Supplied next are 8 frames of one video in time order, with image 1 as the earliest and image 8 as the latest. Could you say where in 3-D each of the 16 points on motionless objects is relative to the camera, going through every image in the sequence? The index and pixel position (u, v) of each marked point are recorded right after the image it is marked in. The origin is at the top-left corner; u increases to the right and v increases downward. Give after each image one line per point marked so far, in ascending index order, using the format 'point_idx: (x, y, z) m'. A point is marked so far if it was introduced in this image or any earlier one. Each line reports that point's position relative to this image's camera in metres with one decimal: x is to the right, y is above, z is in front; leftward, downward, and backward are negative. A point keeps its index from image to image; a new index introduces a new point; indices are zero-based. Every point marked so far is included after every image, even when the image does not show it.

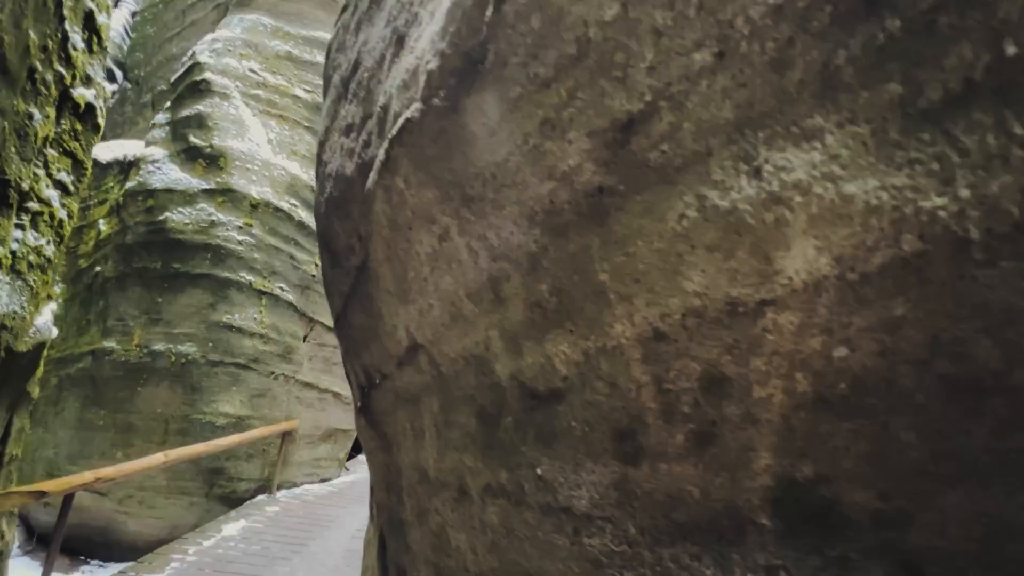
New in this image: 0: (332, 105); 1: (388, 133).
0: (-0.7, +0.7, +1.9) m
1: (-0.3, +0.4, +1.2) m
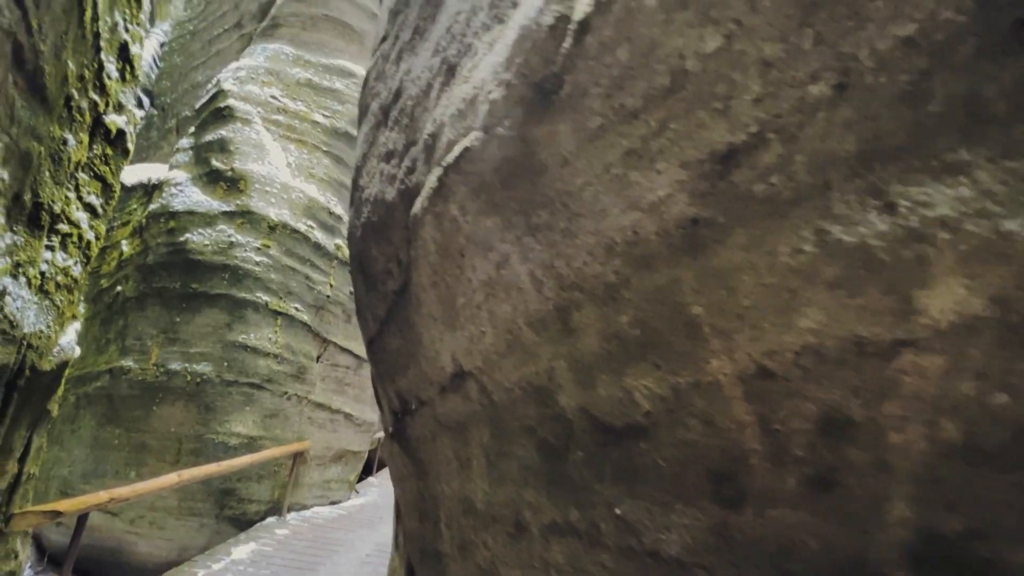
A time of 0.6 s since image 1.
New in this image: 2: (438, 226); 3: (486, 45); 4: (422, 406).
0: (-0.6, +0.6, +1.9) m
1: (-0.2, +0.3, +1.2) m
2: (-0.2, +0.2, +1.2) m
3: (-0.1, +0.5, +1.0) m
4: (-0.3, -0.4, +1.6) m
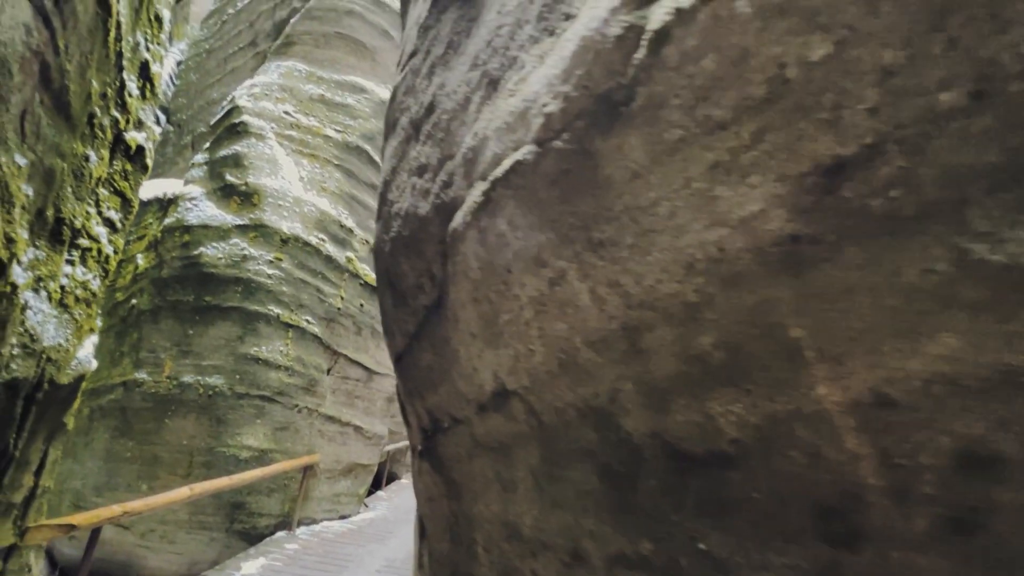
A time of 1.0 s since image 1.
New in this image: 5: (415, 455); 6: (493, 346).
0: (-0.5, +0.6, +1.9) m
1: (-0.1, +0.3, +1.1) m
2: (-0.1, +0.1, +1.1) m
3: (+0.1, +0.5, +1.0) m
4: (-0.2, -0.4, +1.5) m
5: (-0.4, -0.7, +2.0) m
6: (0.0, -0.2, +1.2) m
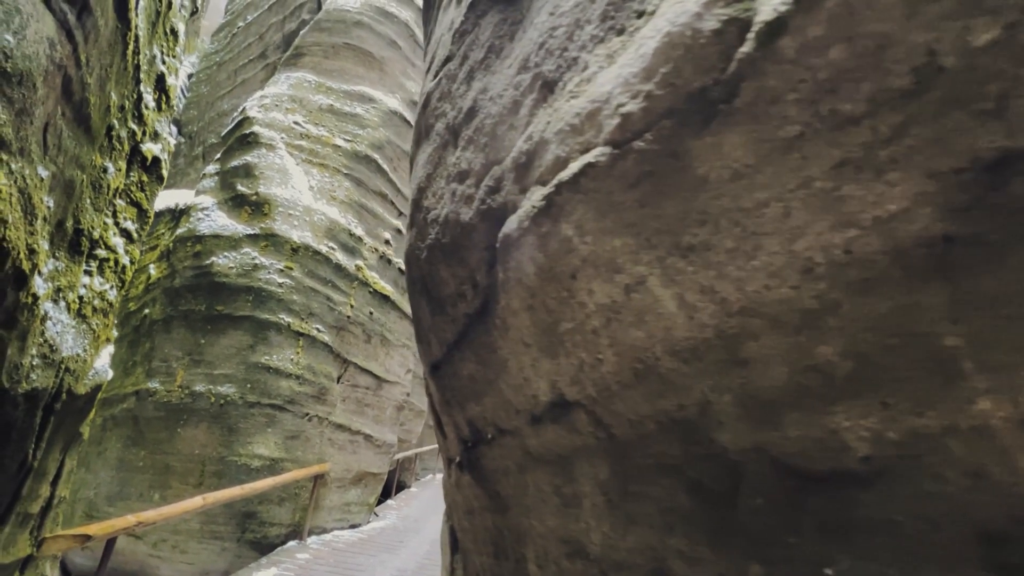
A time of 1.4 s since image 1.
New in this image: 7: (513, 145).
0: (-0.3, +0.6, +1.9) m
1: (+0.1, +0.3, +1.1) m
2: (+0.1, +0.1, +1.1) m
3: (+0.2, +0.5, +1.0) m
4: (0.0, -0.5, +1.5) m
5: (-0.3, -0.8, +2.0) m
6: (+0.1, -0.2, +1.2) m
7: (0.0, +0.4, +1.3) m
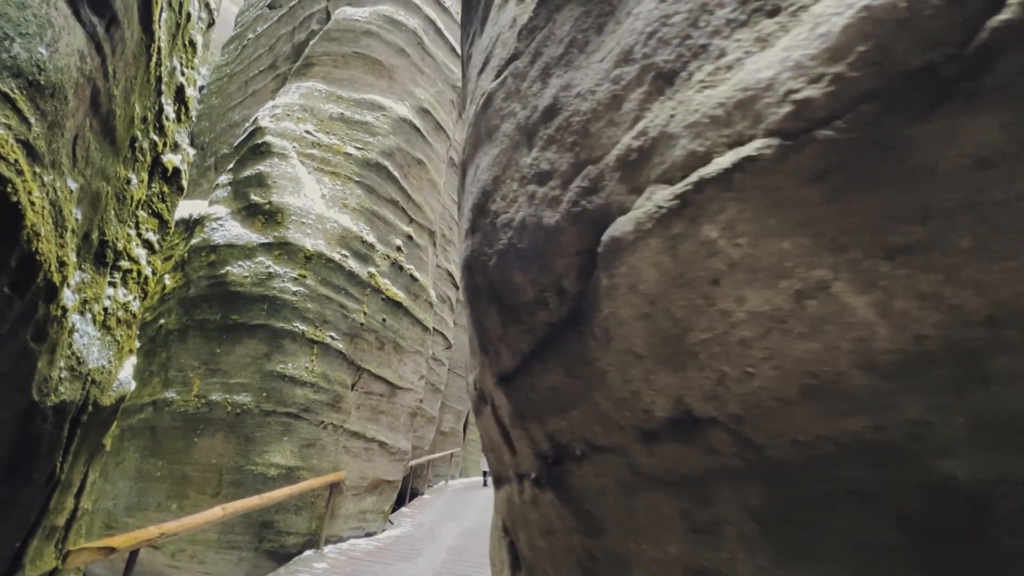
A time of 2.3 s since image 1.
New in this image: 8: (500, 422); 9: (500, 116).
0: (0.0, +0.5, +1.8) m
1: (+0.3, +0.2, +1.0) m
2: (+0.3, +0.1, +1.0) m
3: (+0.5, +0.5, +0.9) m
4: (+0.3, -0.5, +1.4) m
5: (0.0, -0.8, +1.9) m
6: (+0.4, -0.2, +1.1) m
7: (+0.3, +0.4, +1.2) m
8: (-0.1, -0.6, +2.0) m
9: (0.0, +0.7, +1.9) m
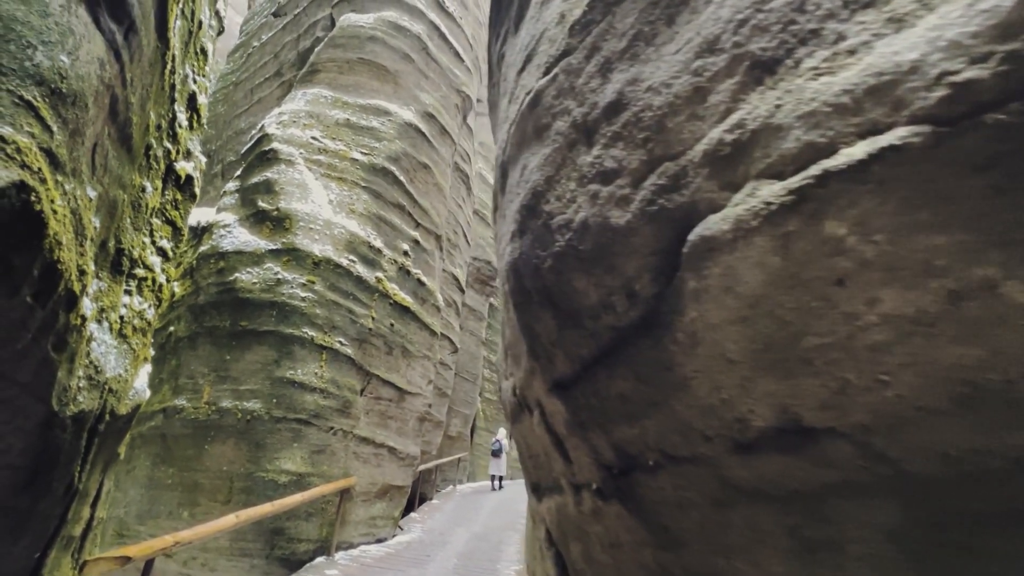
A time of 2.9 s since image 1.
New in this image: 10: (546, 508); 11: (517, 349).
0: (+0.2, +0.5, +1.8) m
1: (+0.5, +0.2, +1.0) m
2: (+0.5, +0.1, +0.9) m
3: (+0.7, +0.5, +0.8) m
4: (+0.5, -0.5, +1.3) m
5: (+0.3, -0.8, +1.8) m
6: (+0.6, -0.2, +1.0) m
7: (+0.5, +0.4, +1.2) m
8: (+0.2, -0.6, +2.0) m
9: (+0.2, +0.7, +1.8) m
10: (+0.2, -1.2, +2.4) m
11: (0.0, -0.3, +2.3) m
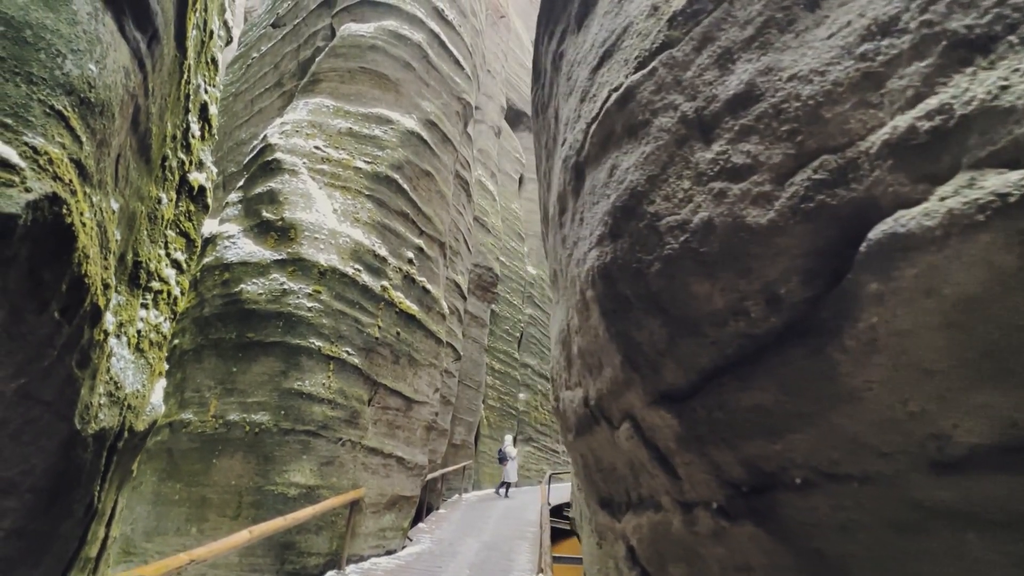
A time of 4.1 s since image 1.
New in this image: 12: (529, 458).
0: (+0.5, +0.5, +1.7) m
1: (+0.9, +0.2, +0.9) m
2: (+0.9, +0.1, +0.8) m
3: (+1.0, +0.5, +0.7) m
4: (+0.8, -0.5, +1.2) m
5: (+0.6, -0.8, +1.7) m
6: (+1.0, -0.2, +0.9) m
7: (+0.8, +0.4, +1.1) m
8: (+0.5, -0.6, +1.8) m
9: (+0.5, +0.7, +1.7) m
10: (+0.6, -1.2, +2.3) m
11: (+0.4, -0.3, +2.2) m
12: (+0.3, -6.2, +17.2) m
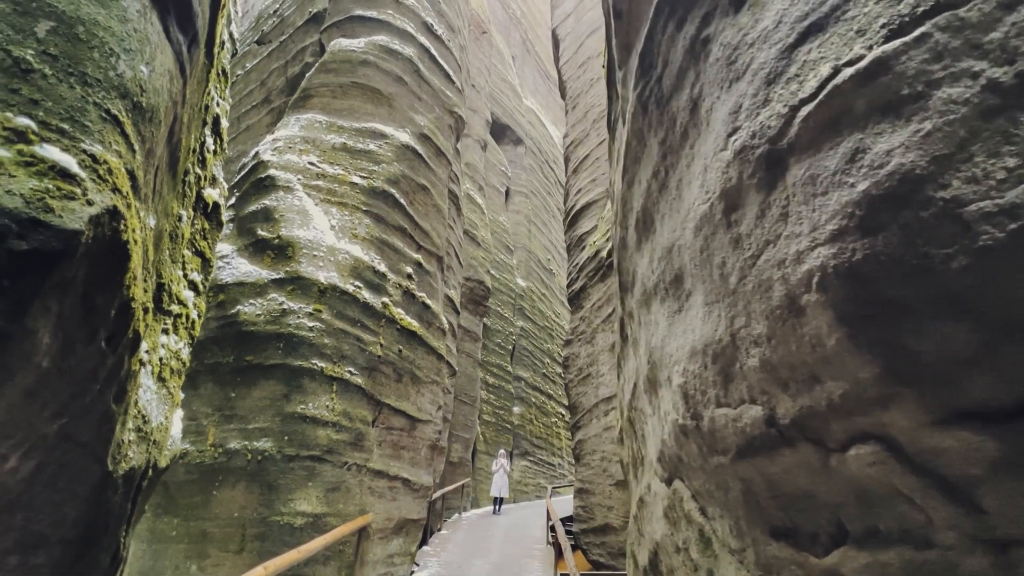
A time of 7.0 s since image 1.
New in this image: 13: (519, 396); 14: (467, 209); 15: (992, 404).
0: (+1.3, +0.5, +1.4) m
1: (+1.8, +0.3, +0.6) m
2: (+1.8, +0.1, +0.6) m
3: (+1.9, +0.5, +0.5) m
4: (+1.7, -0.5, +1.0) m
5: (+1.5, -0.8, +1.4) m
6: (+1.8, -0.2, +0.7) m
7: (+1.7, +0.4, +0.8) m
8: (+1.4, -0.6, +1.6) m
9: (+1.3, +0.7, +1.5) m
10: (+1.4, -1.2, +2.0) m
11: (+1.2, -0.3, +1.9) m
12: (+0.8, -6.7, +16.8) m
13: (+0.5, -4.1, +17.3) m
14: (-1.0, +2.8, +16.1) m
15: (+1.4, -0.3, +1.4) m
